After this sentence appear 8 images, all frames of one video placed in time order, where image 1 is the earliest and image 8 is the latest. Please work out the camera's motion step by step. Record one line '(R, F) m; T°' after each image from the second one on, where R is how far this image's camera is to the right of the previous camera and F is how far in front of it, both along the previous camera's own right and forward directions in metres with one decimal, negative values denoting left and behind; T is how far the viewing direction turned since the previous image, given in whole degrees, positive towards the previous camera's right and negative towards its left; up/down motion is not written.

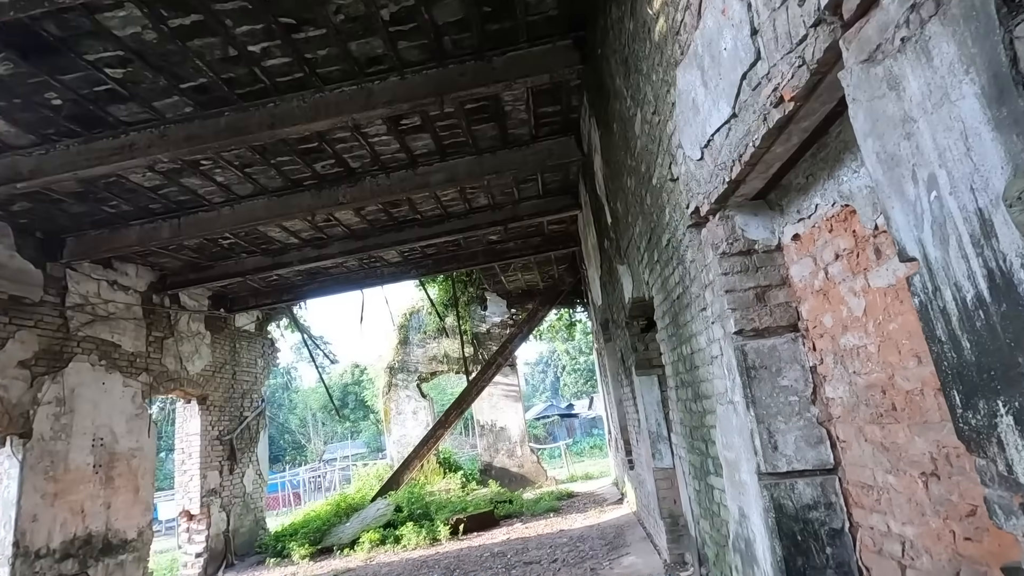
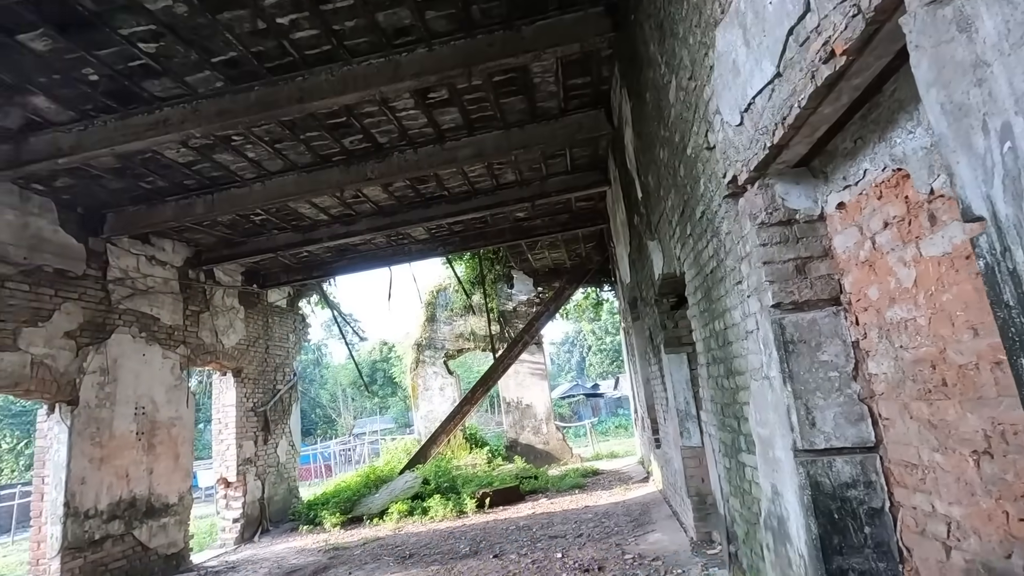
(0.0, 0.0) m; -3°
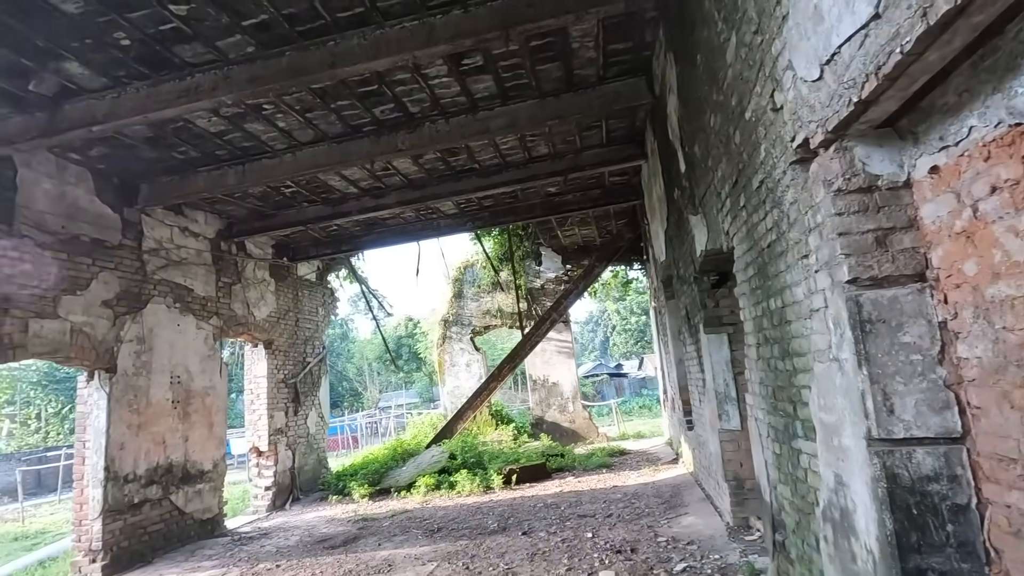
(-0.1, +0.1) m; -3°
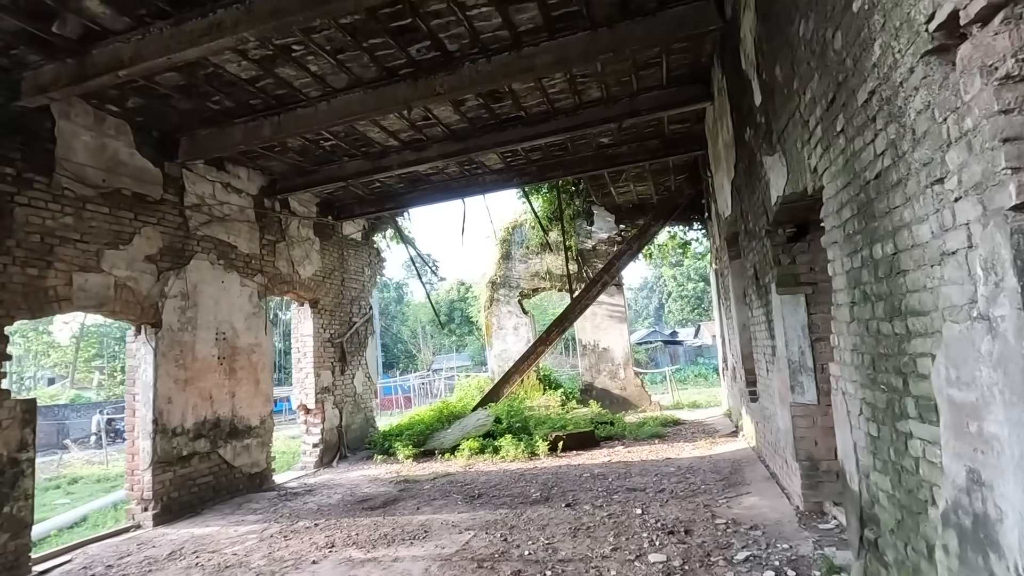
(+0.1, +0.4) m; -6°
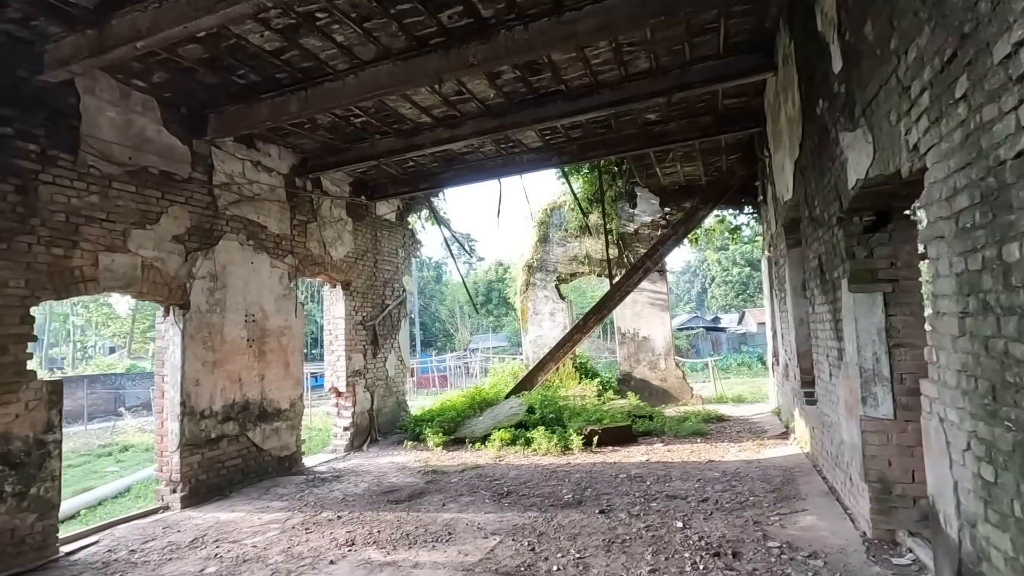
(0.0, +0.3) m; -4°
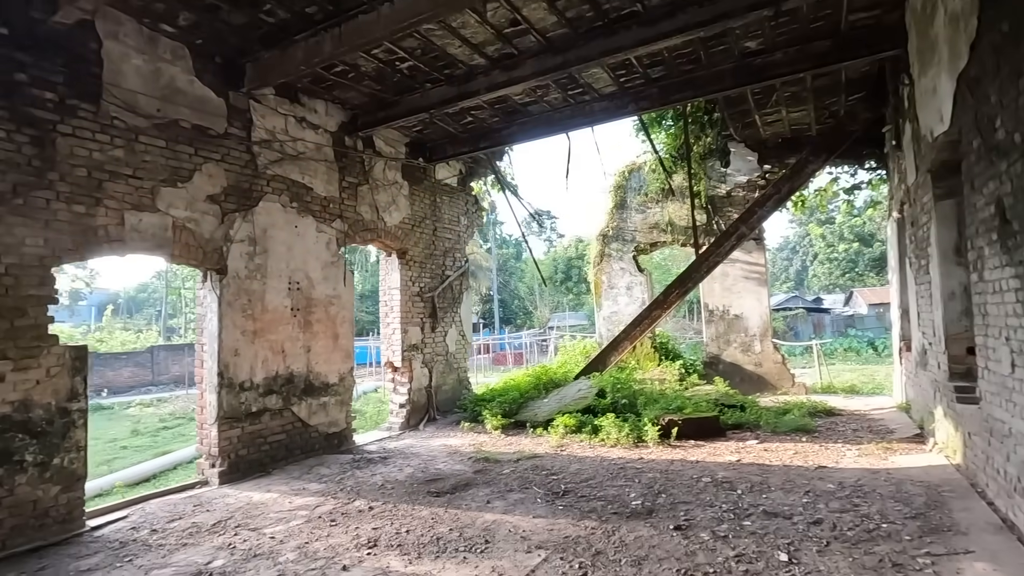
(+0.2, +0.7) m; -9°
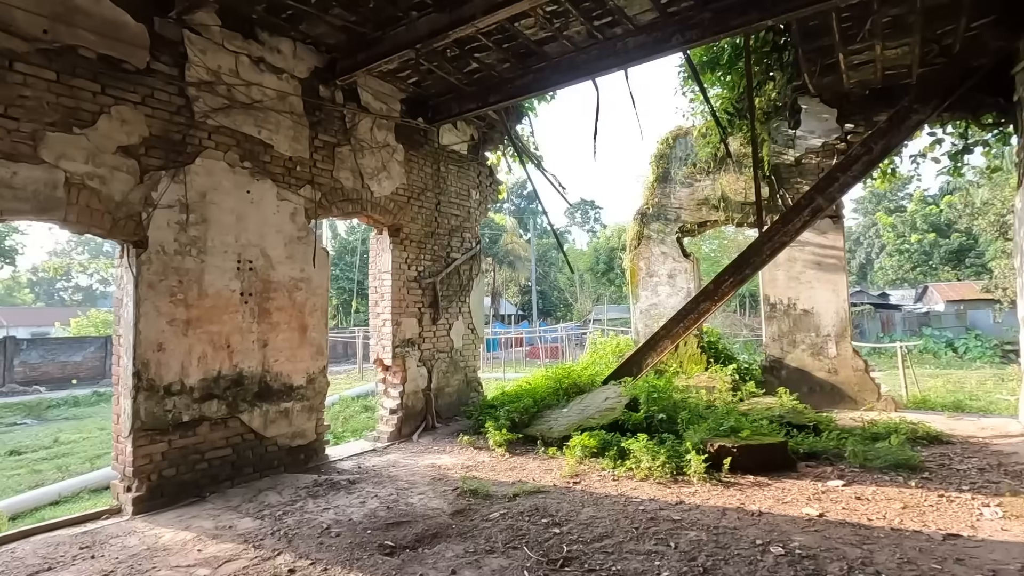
(+0.3, +1.2) m; -5°
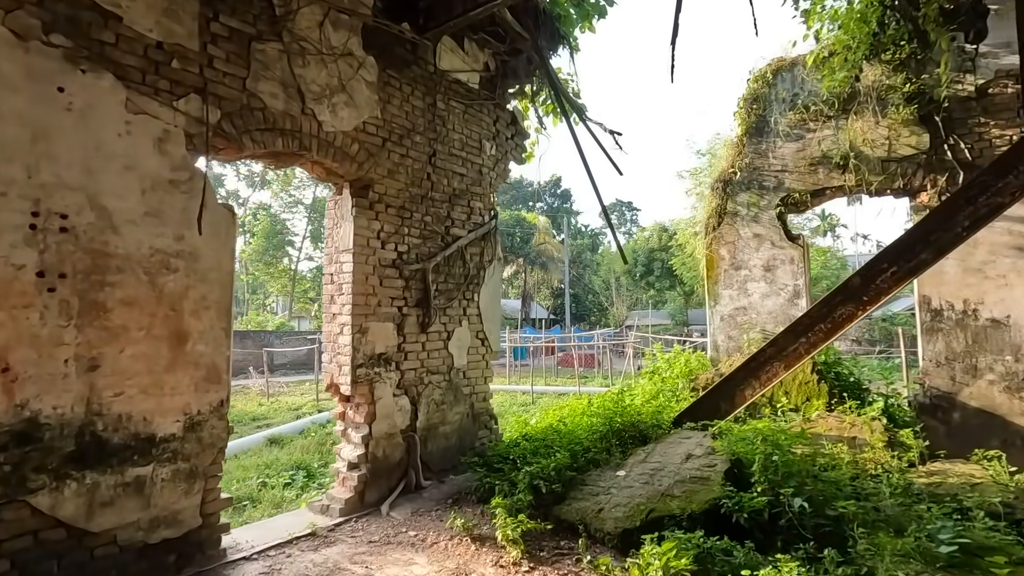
(0.0, +2.0) m; -3°
